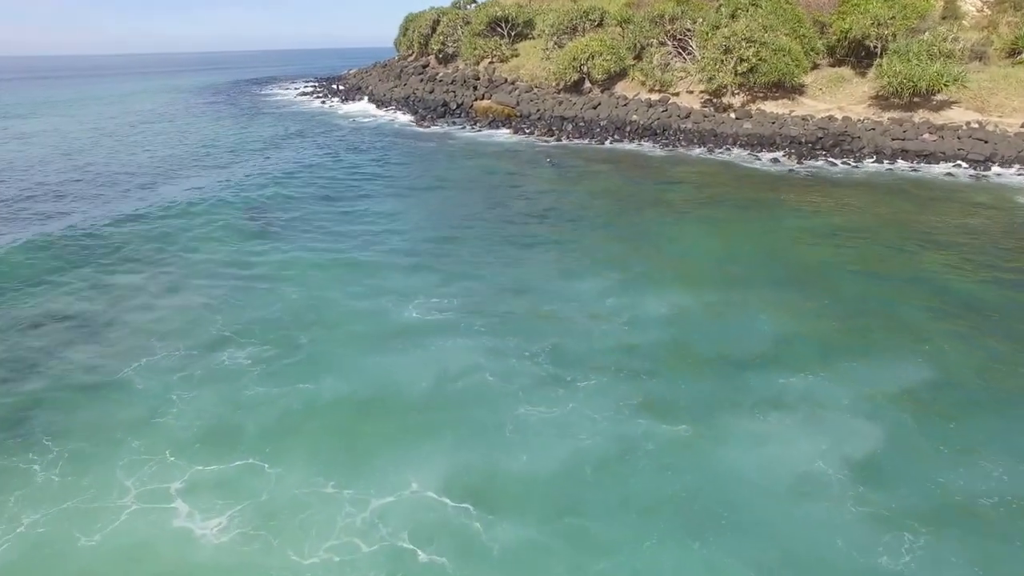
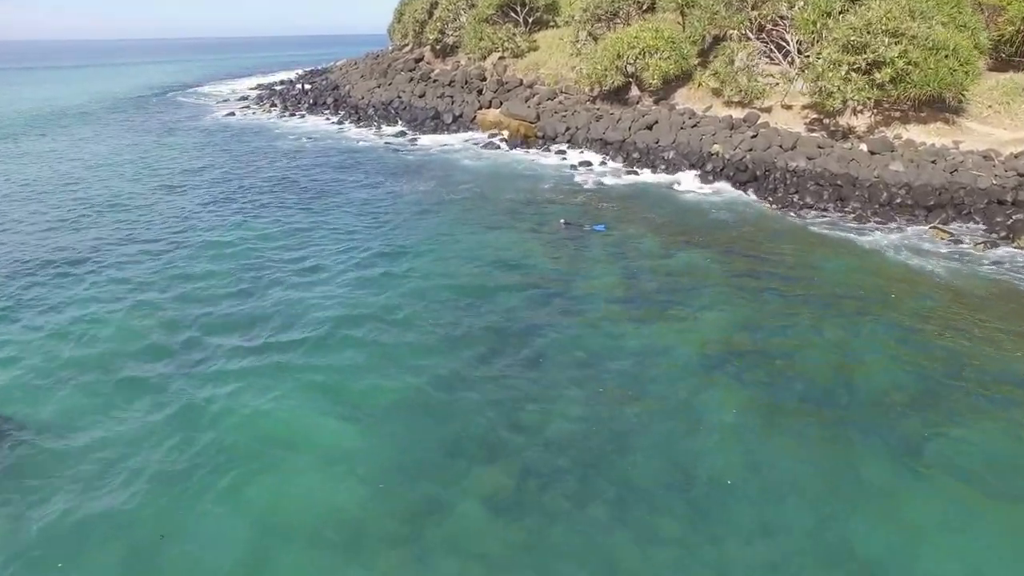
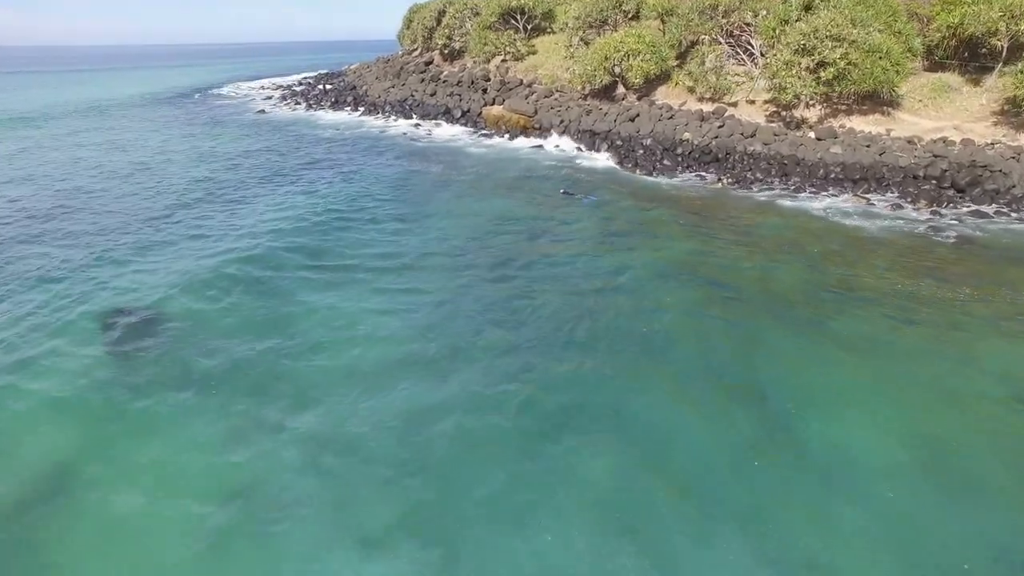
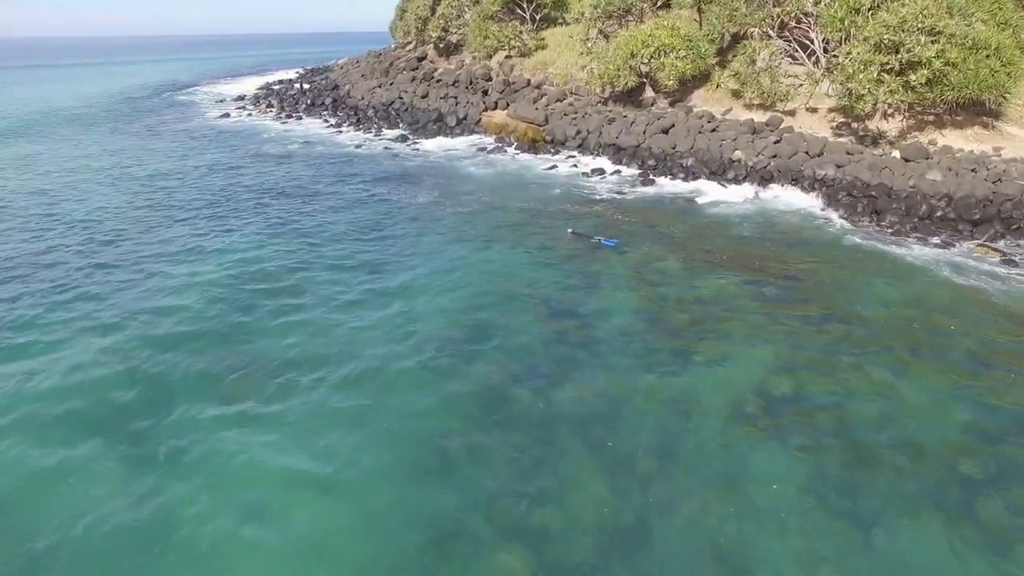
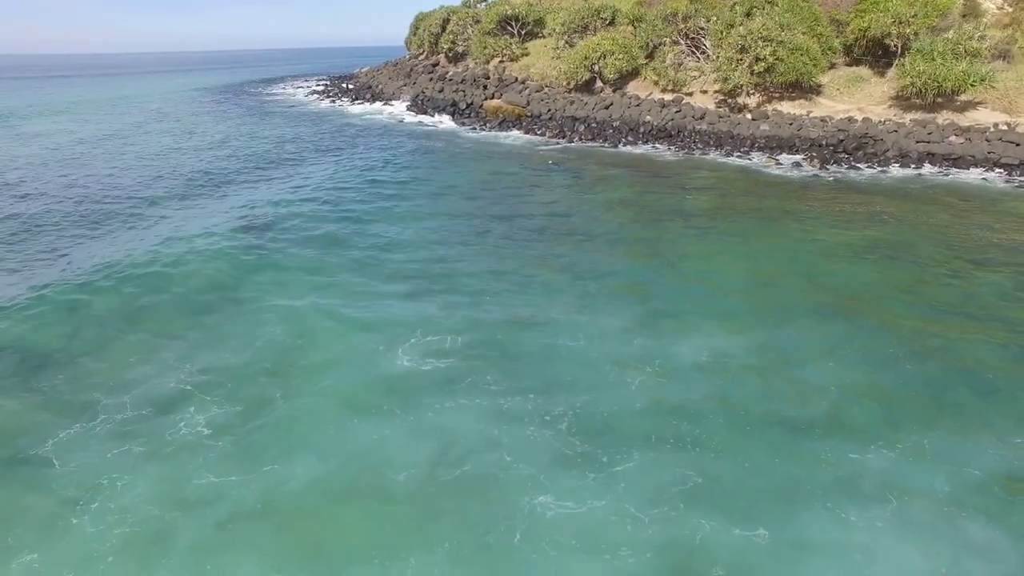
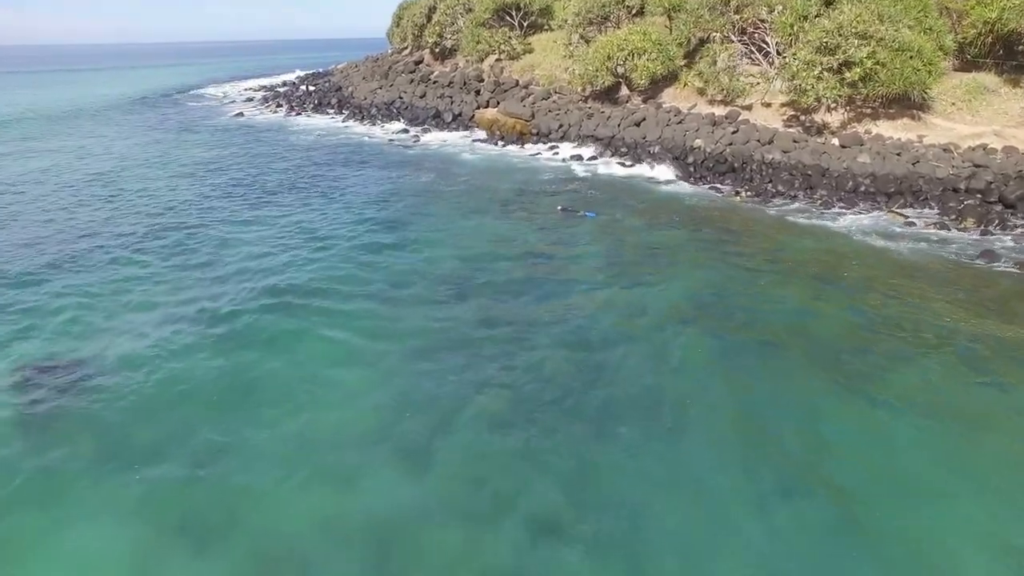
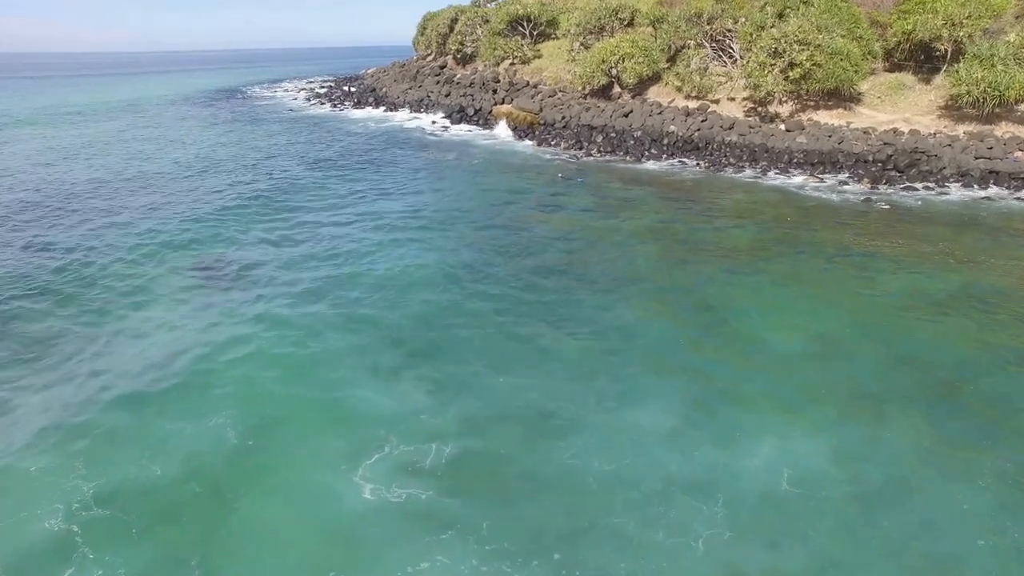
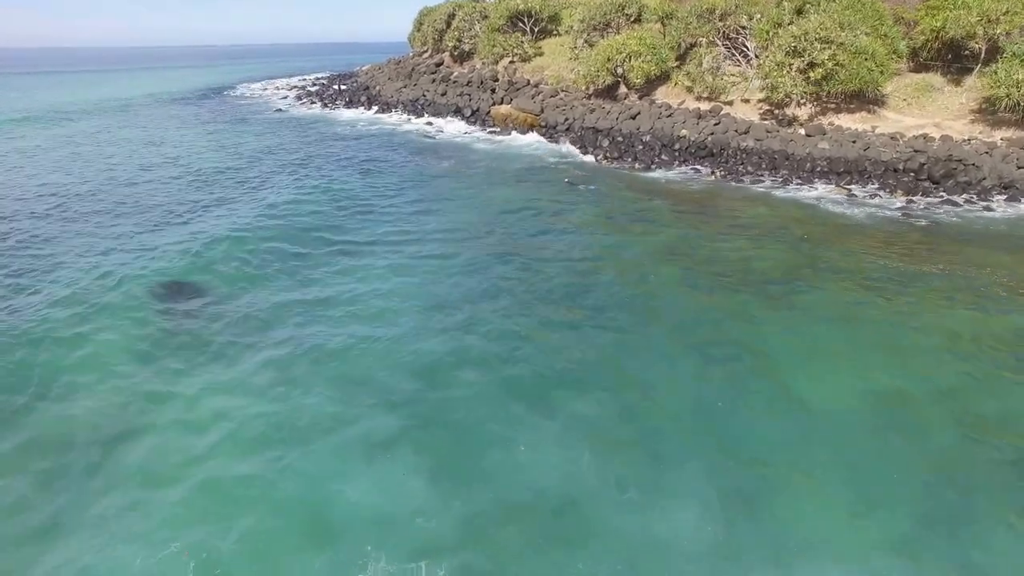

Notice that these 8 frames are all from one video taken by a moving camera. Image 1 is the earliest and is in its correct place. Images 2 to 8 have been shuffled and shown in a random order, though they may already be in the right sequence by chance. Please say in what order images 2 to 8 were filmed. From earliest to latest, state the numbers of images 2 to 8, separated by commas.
5, 7, 8, 3, 6, 2, 4
